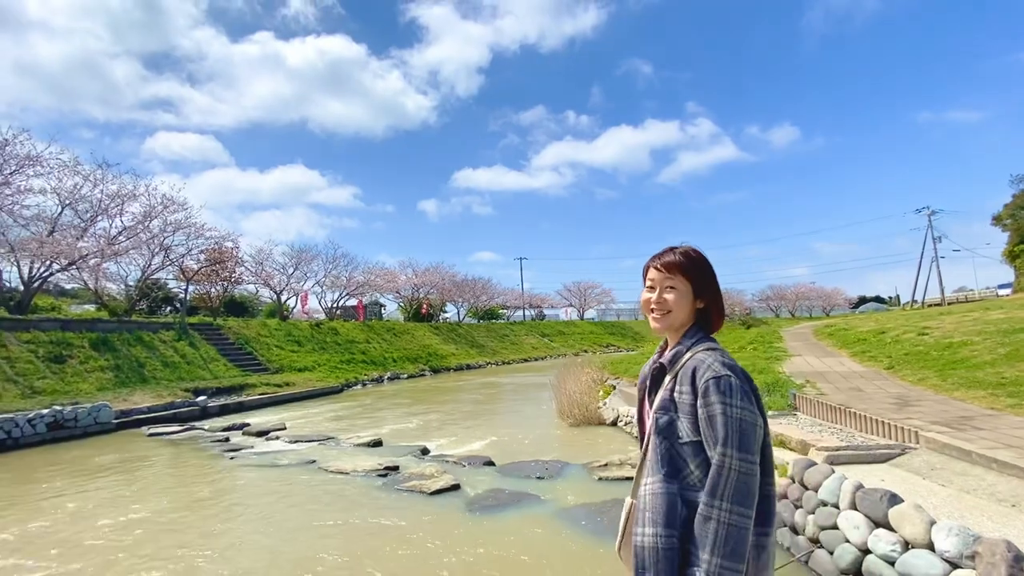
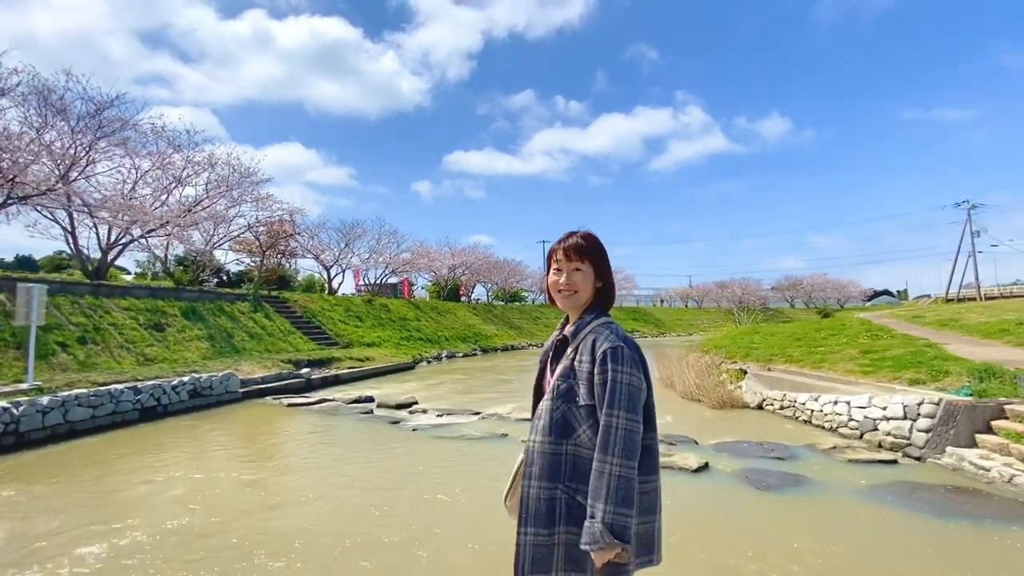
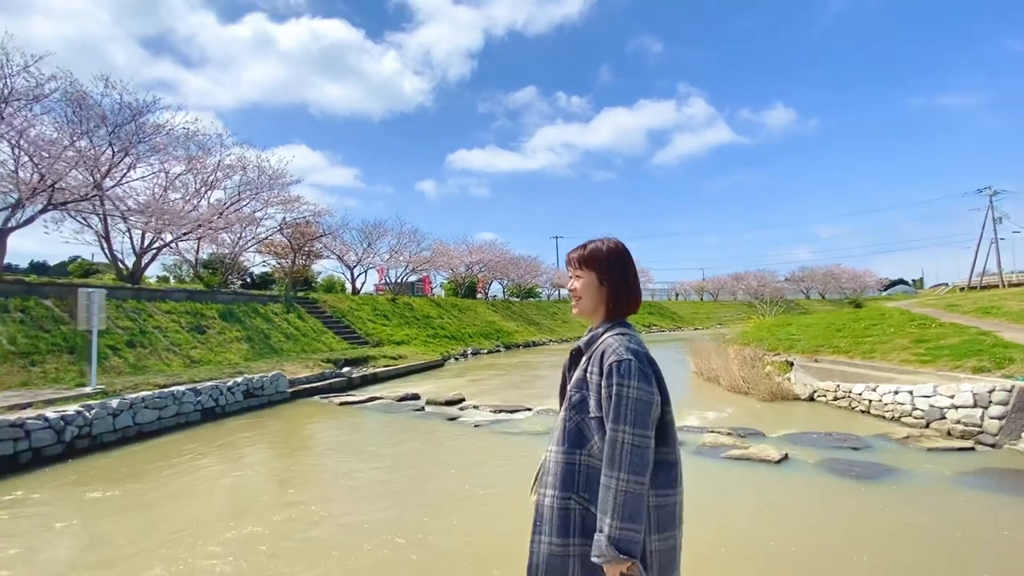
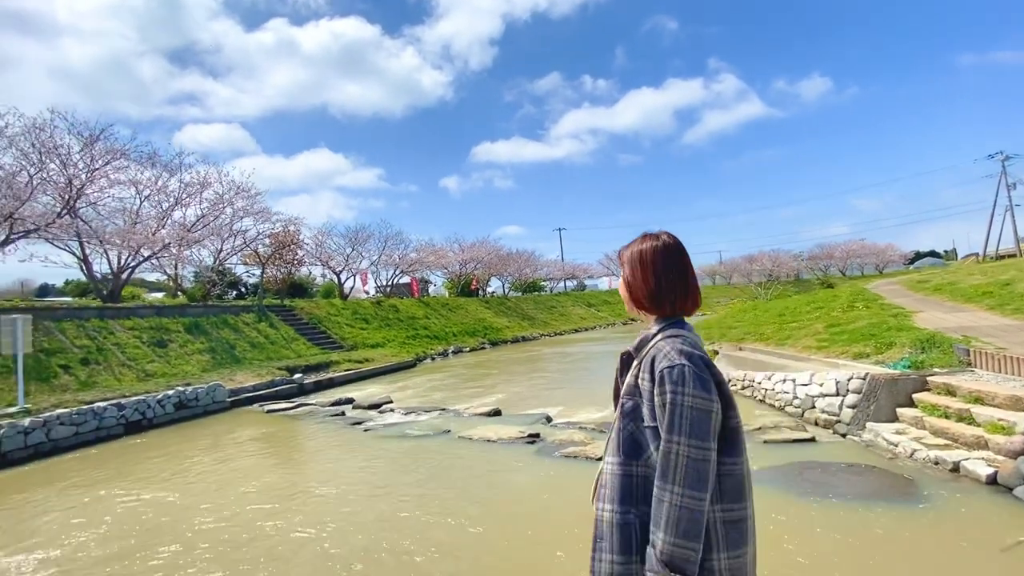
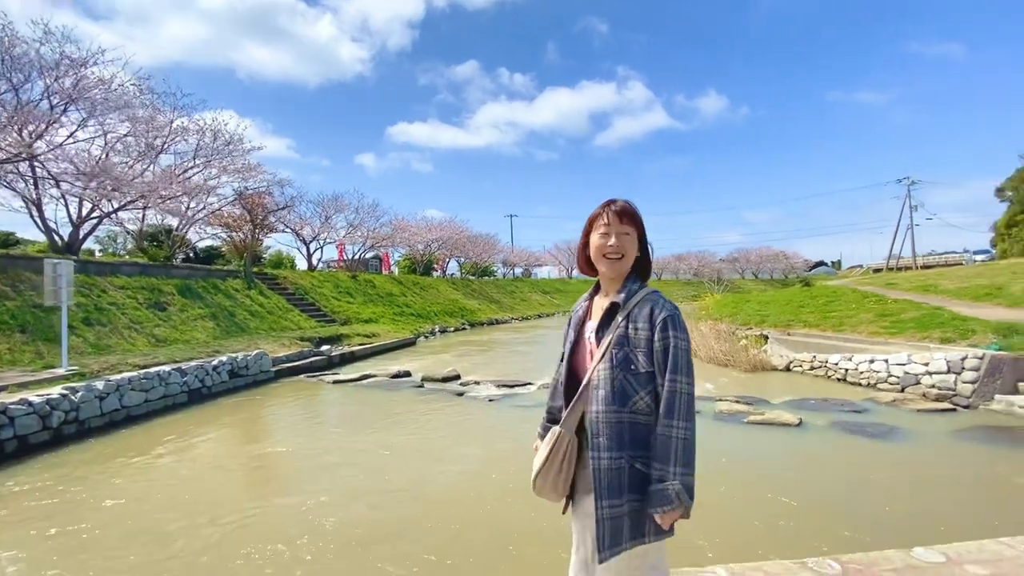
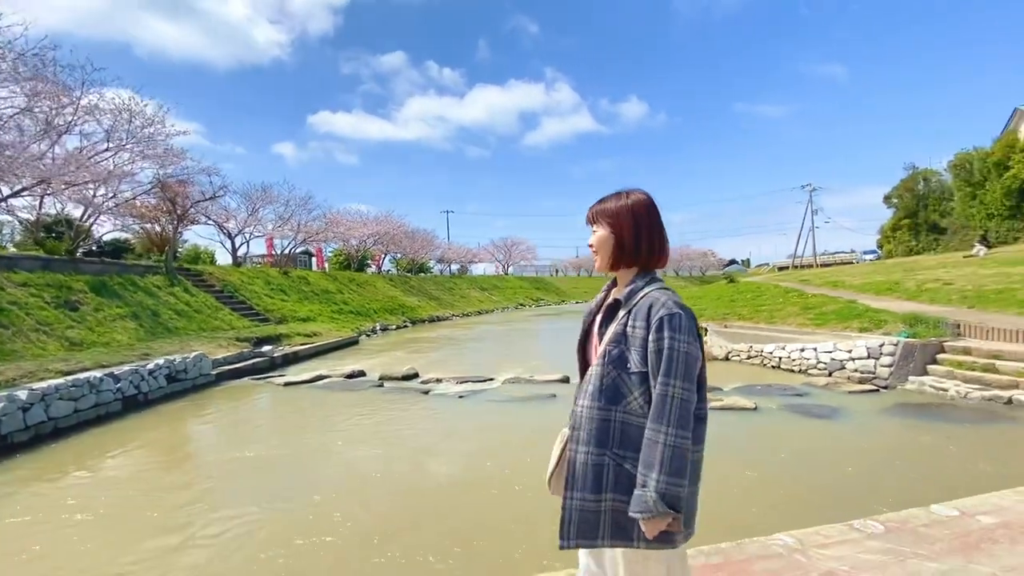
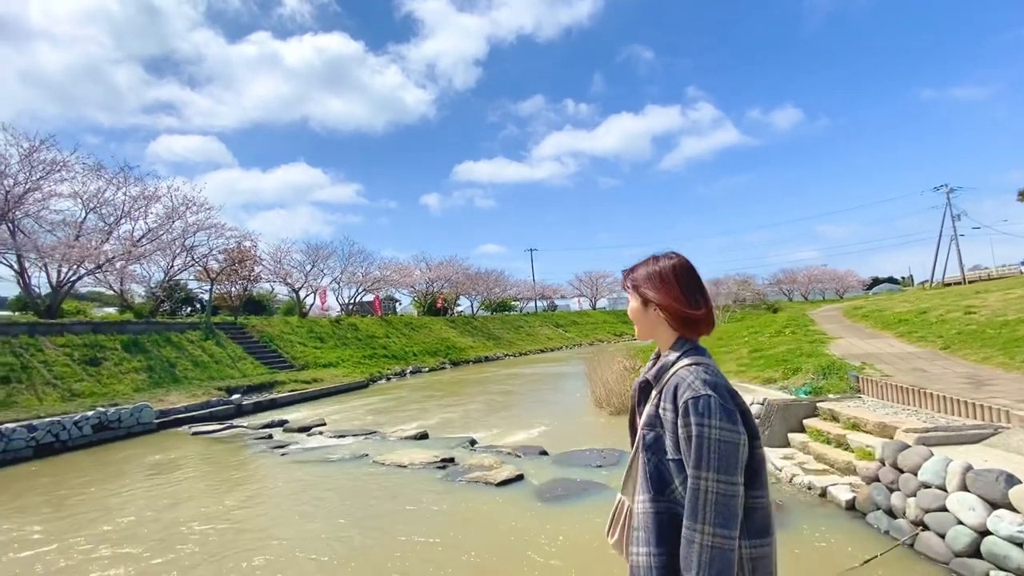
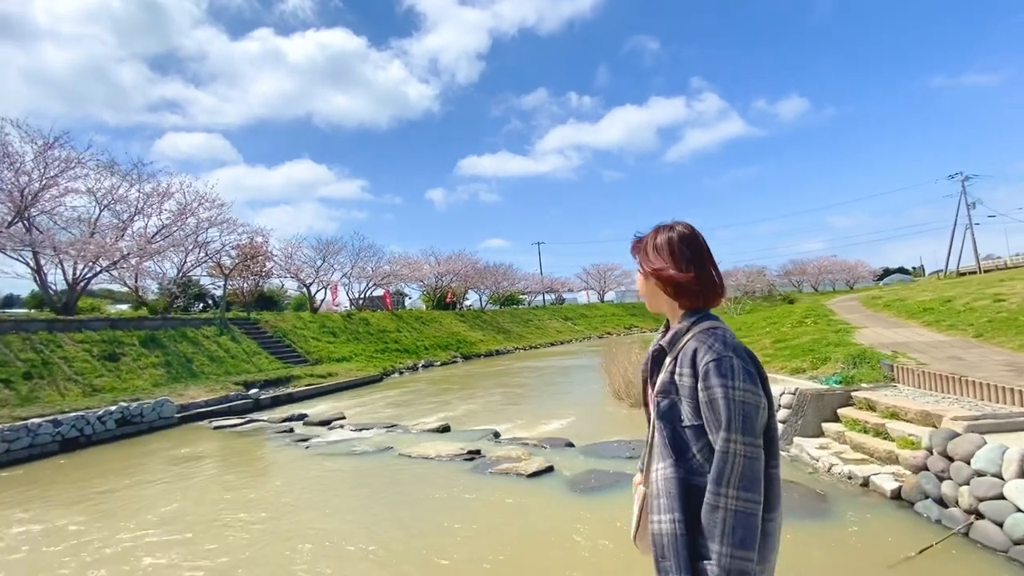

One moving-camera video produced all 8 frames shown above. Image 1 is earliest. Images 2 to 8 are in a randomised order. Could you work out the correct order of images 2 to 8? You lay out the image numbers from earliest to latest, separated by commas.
7, 8, 4, 2, 3, 5, 6
